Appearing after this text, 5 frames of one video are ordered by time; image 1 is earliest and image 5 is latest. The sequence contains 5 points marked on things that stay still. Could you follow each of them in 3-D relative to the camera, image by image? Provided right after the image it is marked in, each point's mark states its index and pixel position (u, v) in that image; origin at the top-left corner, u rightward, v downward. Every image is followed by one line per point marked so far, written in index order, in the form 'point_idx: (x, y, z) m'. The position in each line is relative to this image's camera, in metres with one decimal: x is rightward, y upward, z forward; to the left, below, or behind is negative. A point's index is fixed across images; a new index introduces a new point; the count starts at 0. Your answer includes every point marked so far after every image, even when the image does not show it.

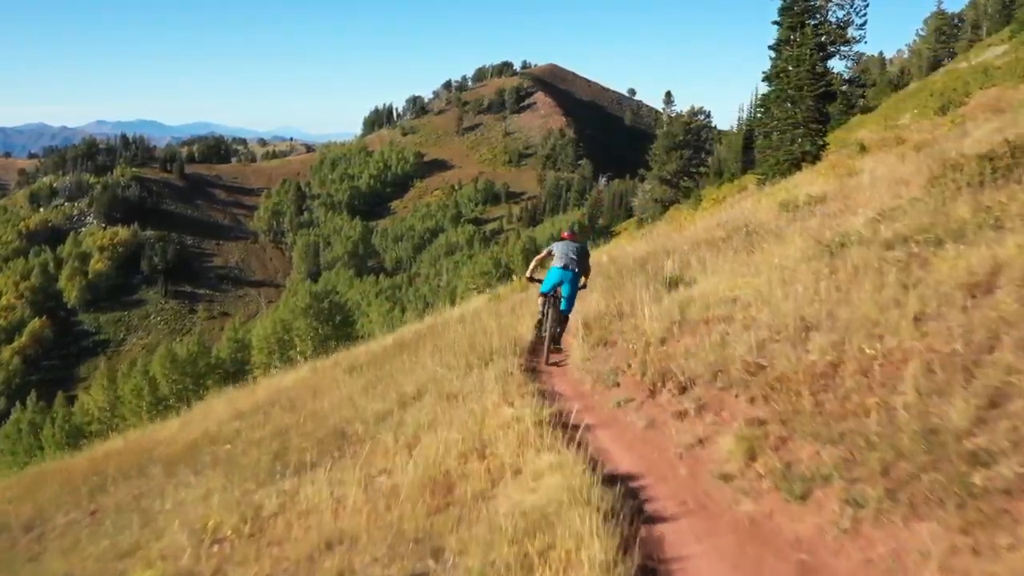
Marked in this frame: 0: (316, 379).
0: (-3.3, -1.6, +17.6) m
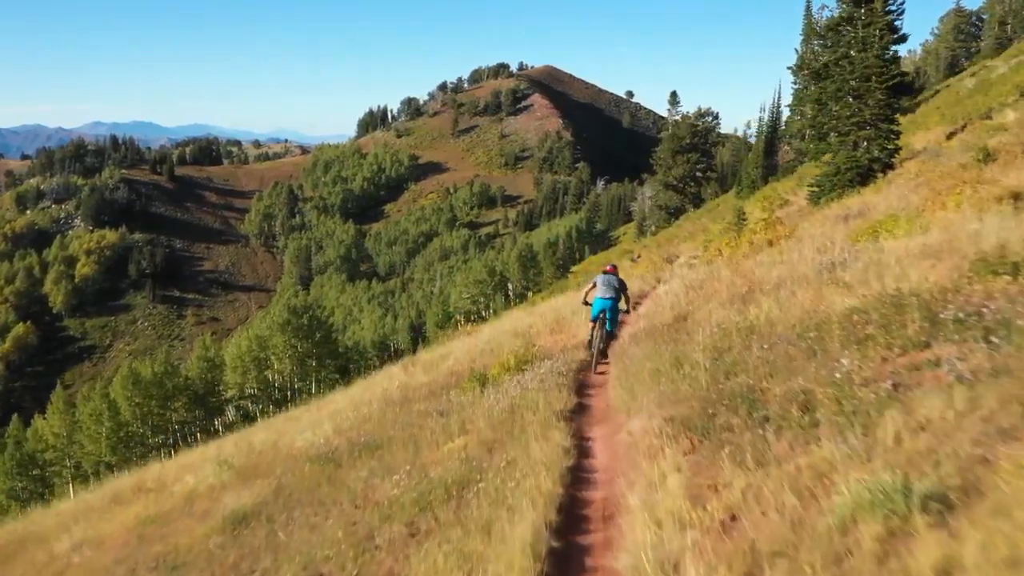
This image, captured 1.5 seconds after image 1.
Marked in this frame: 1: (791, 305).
0: (-3.5, -2.5, +11.2) m
1: (+2.7, -0.2, +10.2) m
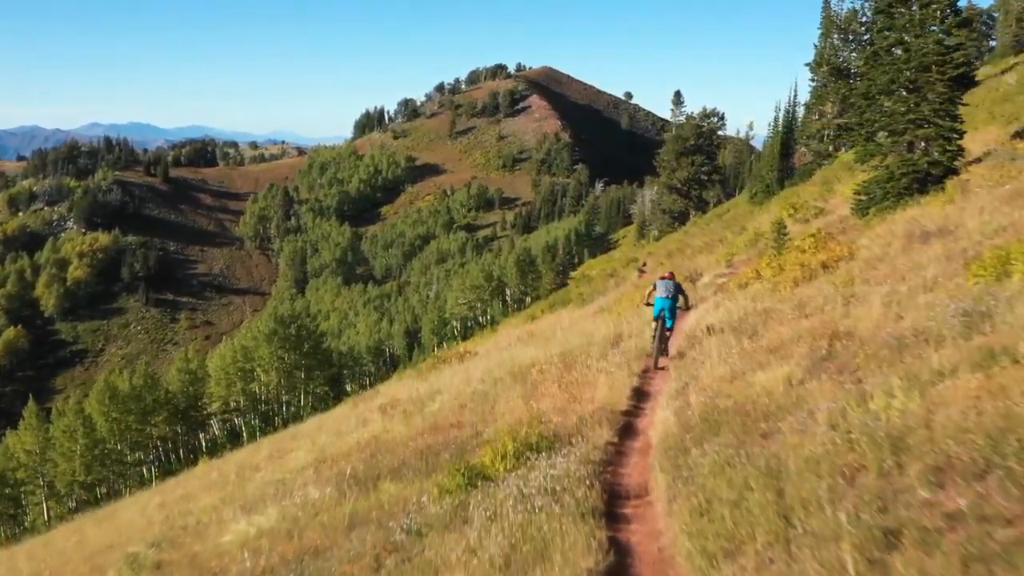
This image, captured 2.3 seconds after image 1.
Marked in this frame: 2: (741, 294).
0: (-3.5, -3.0, +7.6) m
1: (+2.7, -0.7, +6.6) m
2: (+3.8, -0.1, +17.4) m
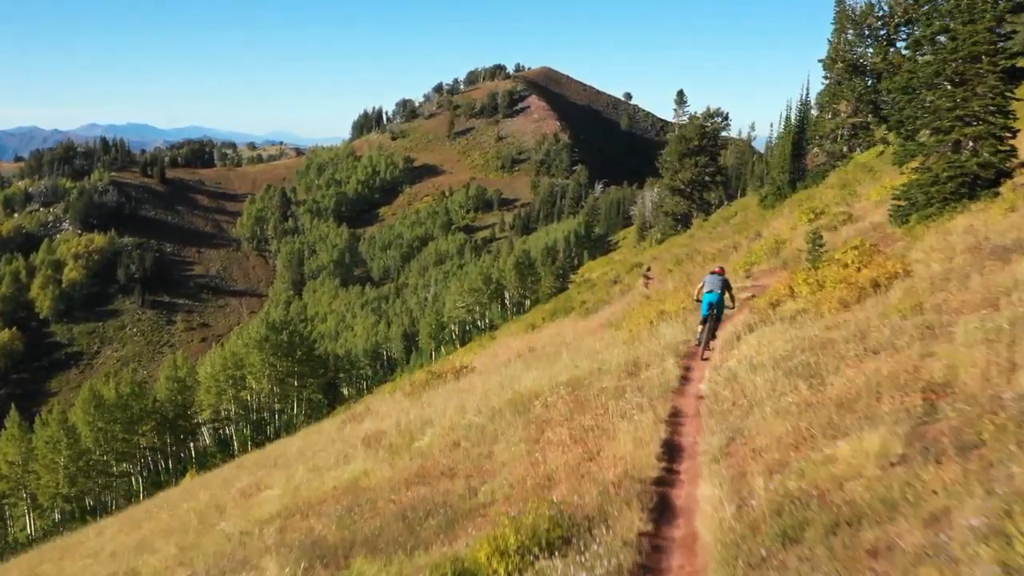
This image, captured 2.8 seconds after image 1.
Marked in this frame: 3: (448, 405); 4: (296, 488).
0: (-3.5, -3.3, +5.3) m
1: (+2.7, -1.0, +4.3) m
2: (+3.8, -0.4, +15.1) m
3: (-1.2, -2.2, +20.0) m
4: (-3.4, -3.2, +16.4) m
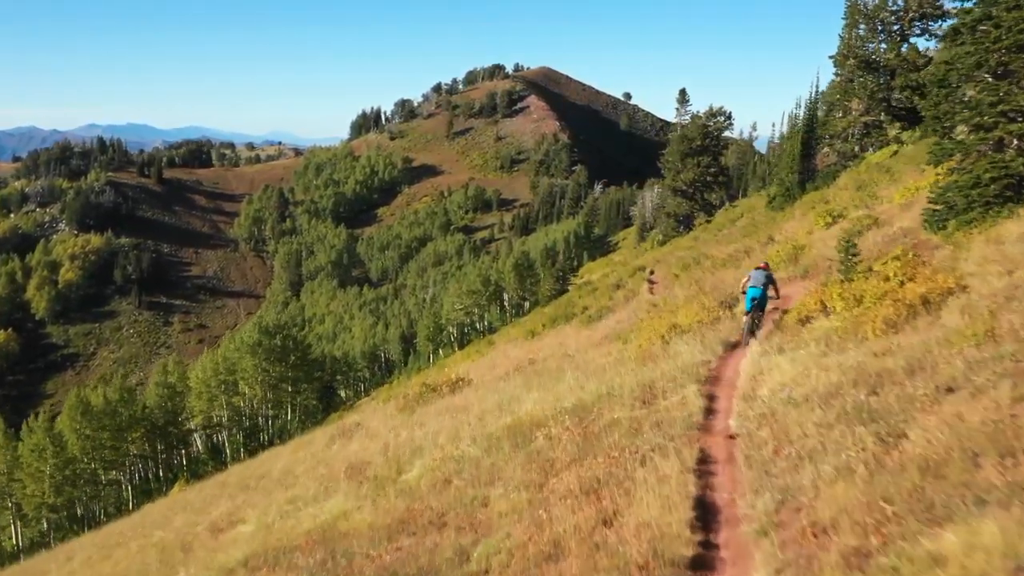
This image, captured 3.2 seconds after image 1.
0: (-3.5, -3.5, +3.6) m
1: (+2.7, -1.2, +2.6) m
2: (+3.8, -0.6, +13.4) m
3: (-1.3, -2.5, +18.3) m
4: (-3.4, -3.4, +14.7) m
